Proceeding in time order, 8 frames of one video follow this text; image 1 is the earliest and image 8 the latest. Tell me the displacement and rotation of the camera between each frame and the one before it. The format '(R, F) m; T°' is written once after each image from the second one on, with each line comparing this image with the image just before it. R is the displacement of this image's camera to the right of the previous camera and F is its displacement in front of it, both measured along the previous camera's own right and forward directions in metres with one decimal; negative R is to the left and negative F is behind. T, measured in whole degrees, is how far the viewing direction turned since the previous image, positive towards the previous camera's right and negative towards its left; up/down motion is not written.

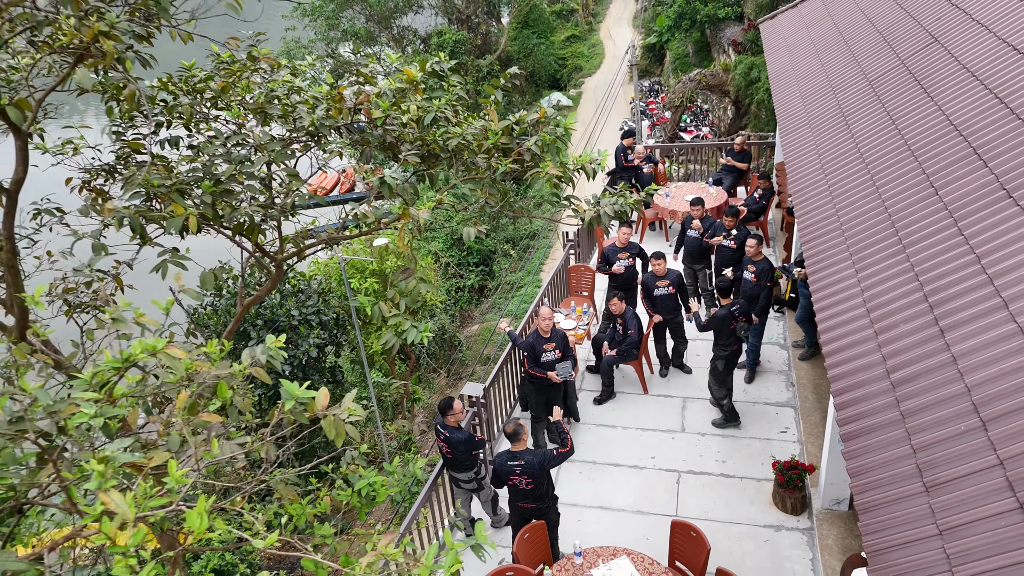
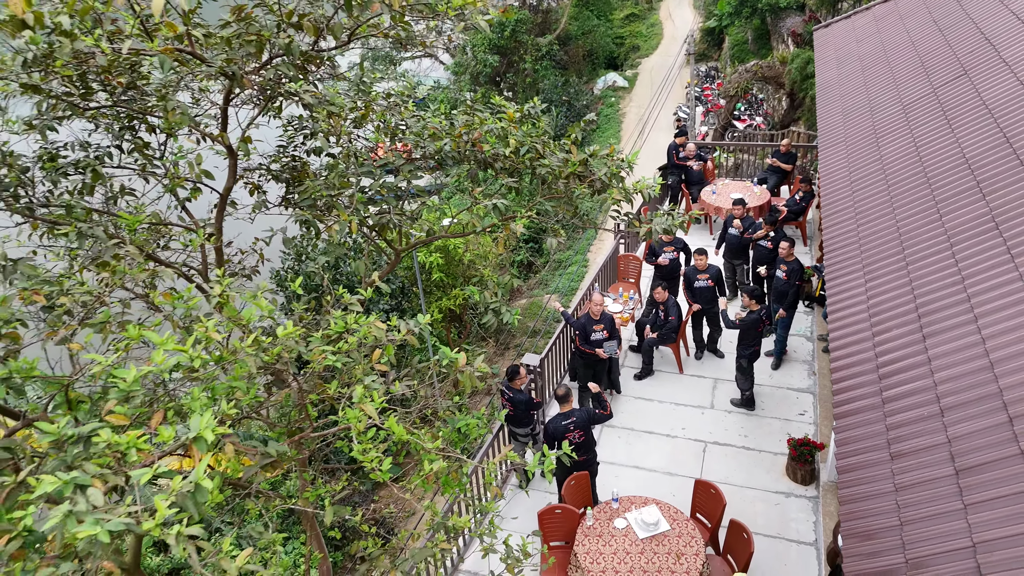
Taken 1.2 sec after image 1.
(-0.2, -1.1) m; -3°
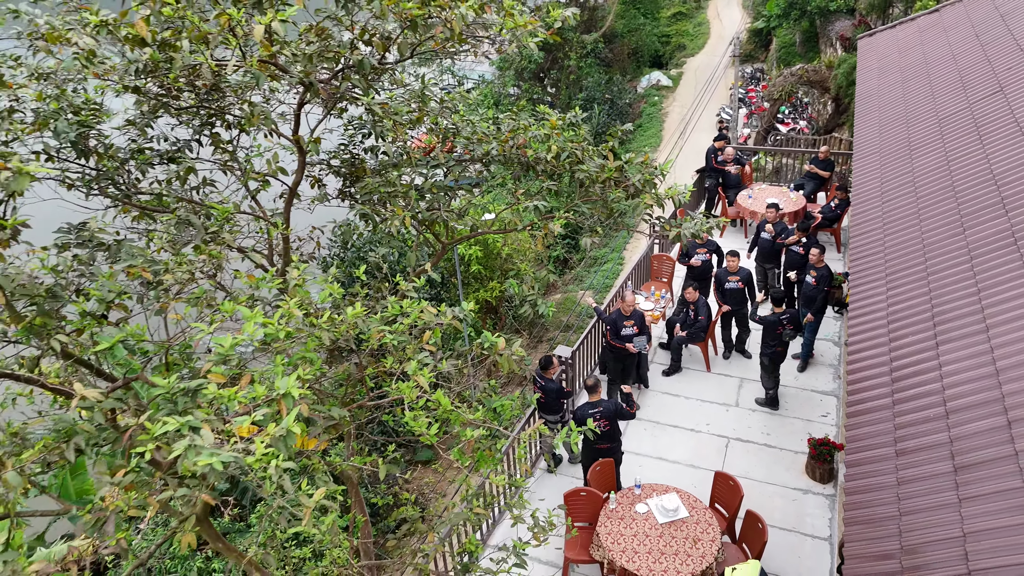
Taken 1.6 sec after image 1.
(0.0, -0.4) m; -3°
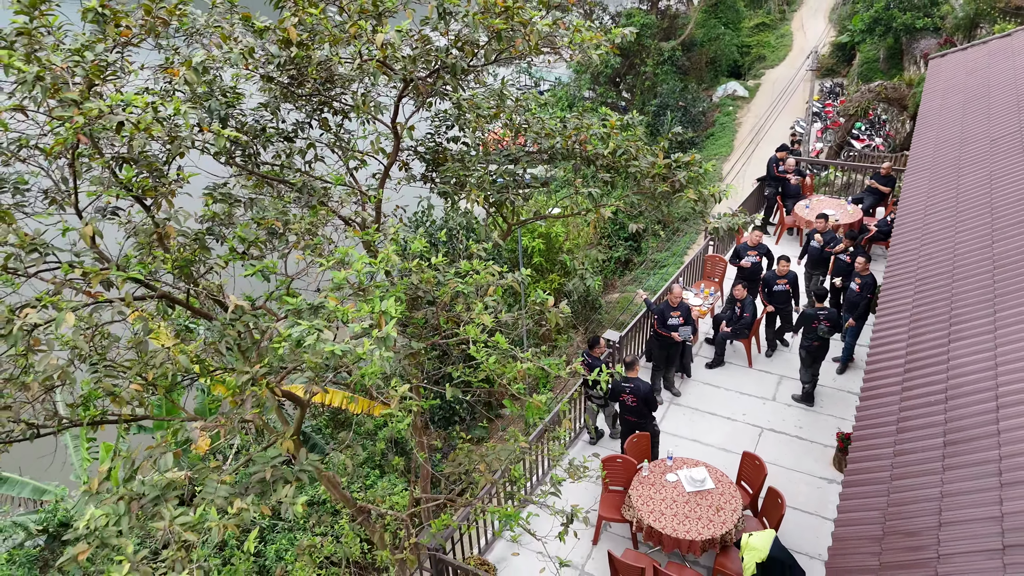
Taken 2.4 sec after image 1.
(+0.1, -0.8) m; -5°
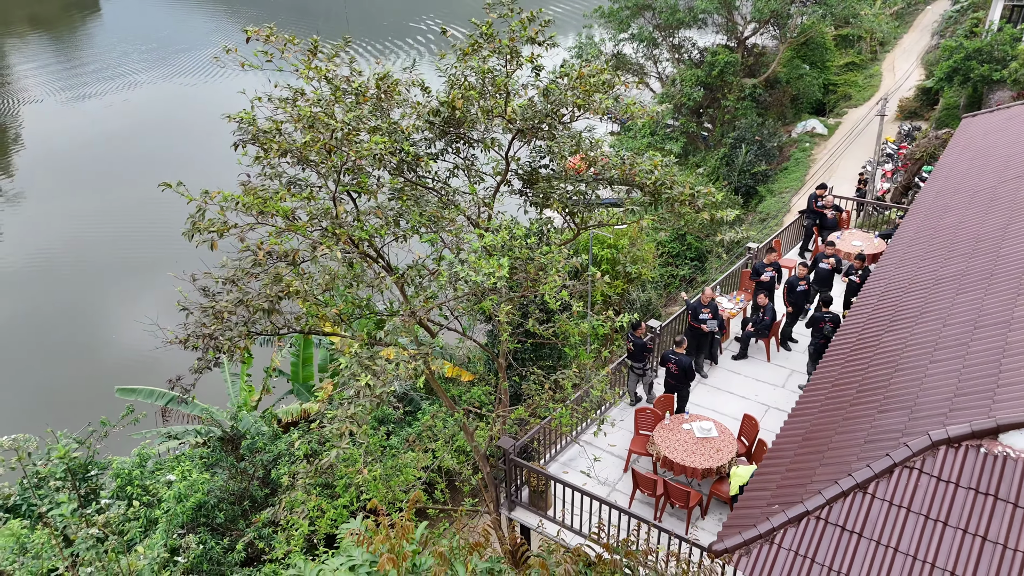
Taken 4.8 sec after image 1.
(+0.2, -2.8) m; -6°
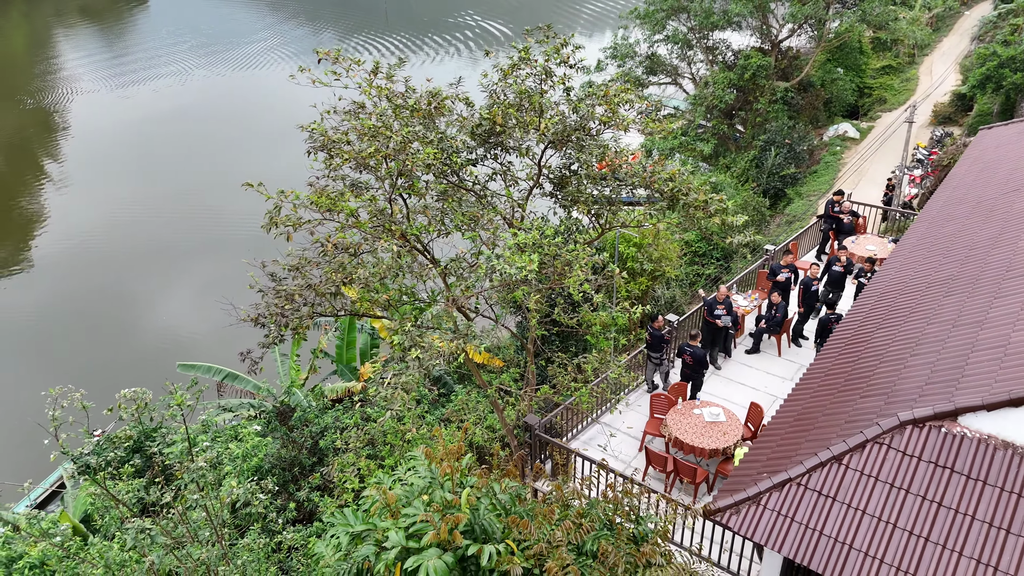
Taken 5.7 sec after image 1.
(0.0, -1.1) m; -2°
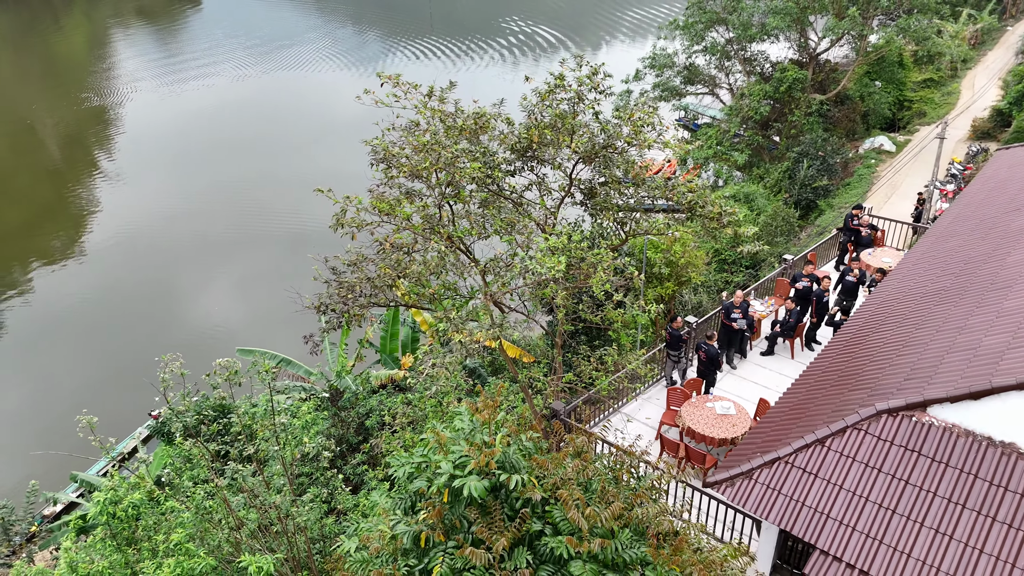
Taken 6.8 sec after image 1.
(+0.1, -1.2) m; -3°
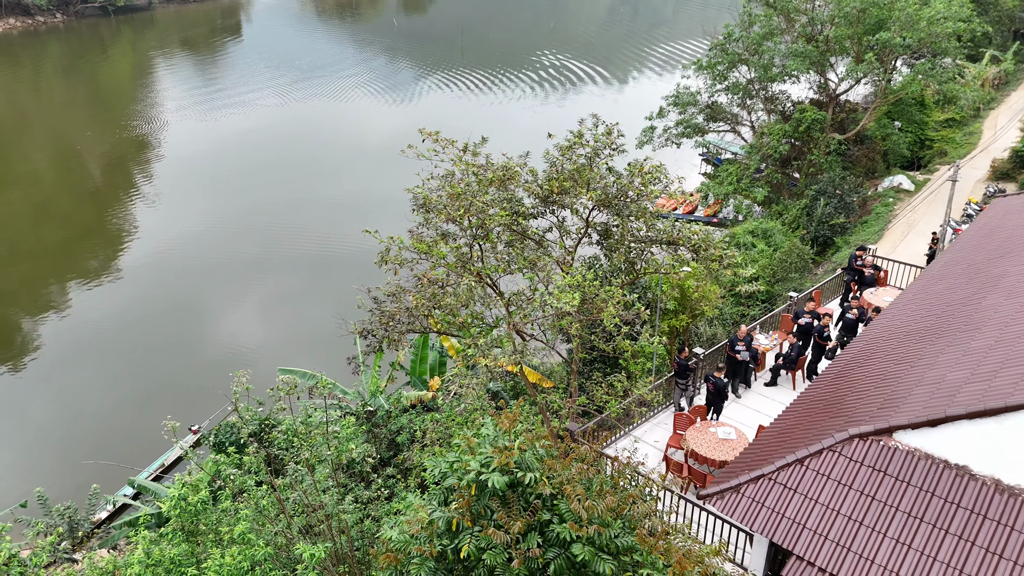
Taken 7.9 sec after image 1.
(+0.1, -1.3) m; -2°
